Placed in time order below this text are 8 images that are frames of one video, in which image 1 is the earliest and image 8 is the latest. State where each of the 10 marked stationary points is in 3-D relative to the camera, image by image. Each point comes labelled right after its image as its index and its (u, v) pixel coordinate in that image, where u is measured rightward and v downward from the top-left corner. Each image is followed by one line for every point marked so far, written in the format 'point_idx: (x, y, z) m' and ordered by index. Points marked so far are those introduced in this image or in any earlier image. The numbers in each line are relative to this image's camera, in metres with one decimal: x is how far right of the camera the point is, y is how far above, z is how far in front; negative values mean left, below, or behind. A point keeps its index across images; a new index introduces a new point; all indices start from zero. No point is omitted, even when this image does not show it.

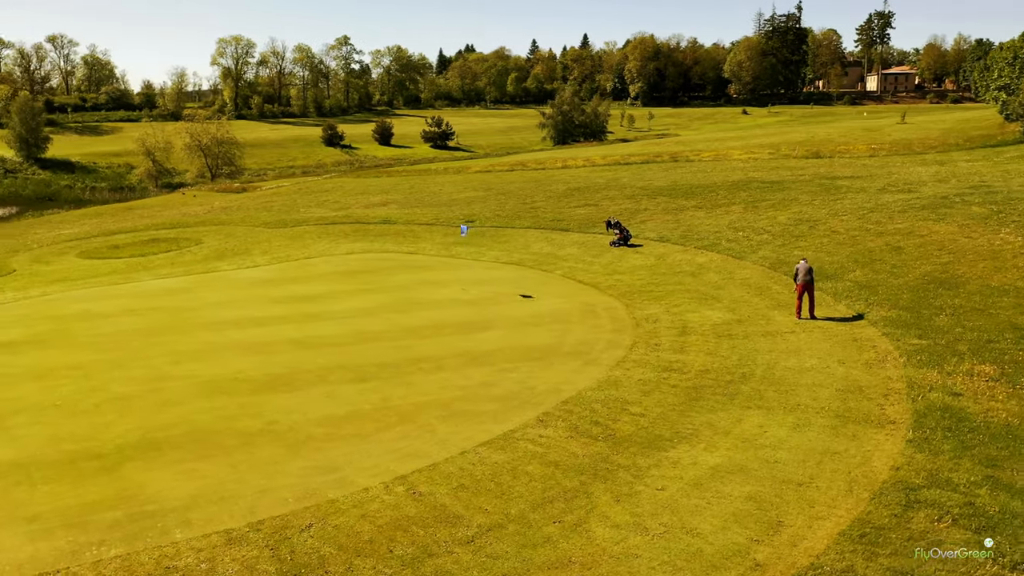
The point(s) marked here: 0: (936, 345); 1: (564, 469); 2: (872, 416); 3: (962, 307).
0: (+7.6, -1.1, +15.0) m
1: (+0.7, -2.4, +10.9) m
2: (+5.3, -1.9, +12.2) m
3: (+9.2, -0.4, +17.0) m
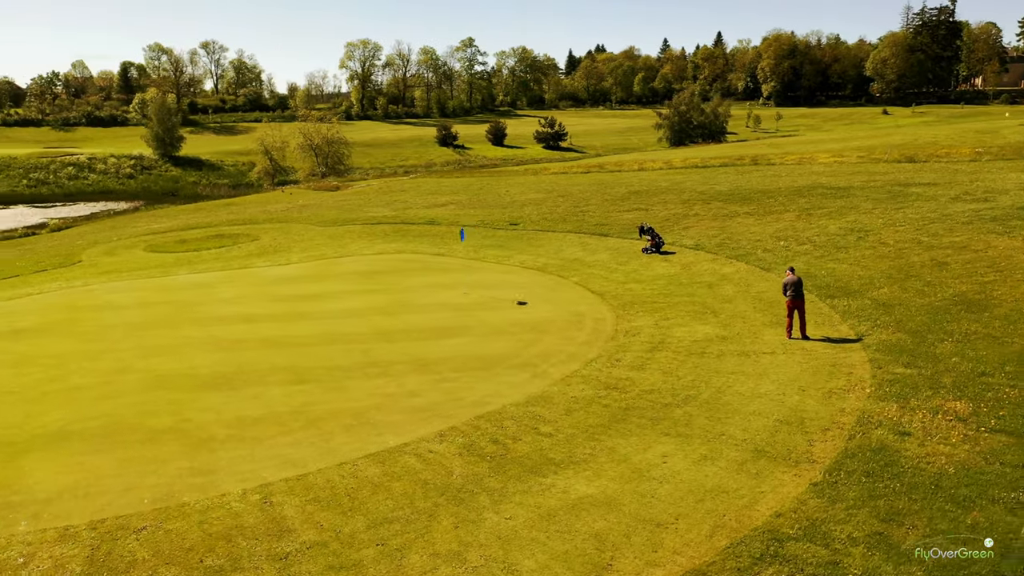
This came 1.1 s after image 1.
0: (+6.5, -1.4, +13.3) m
1: (-1.0, -2.5, +10.4) m
2: (+3.7, -2.2, +10.9) m
3: (+8.4, -0.8, +15.1) m
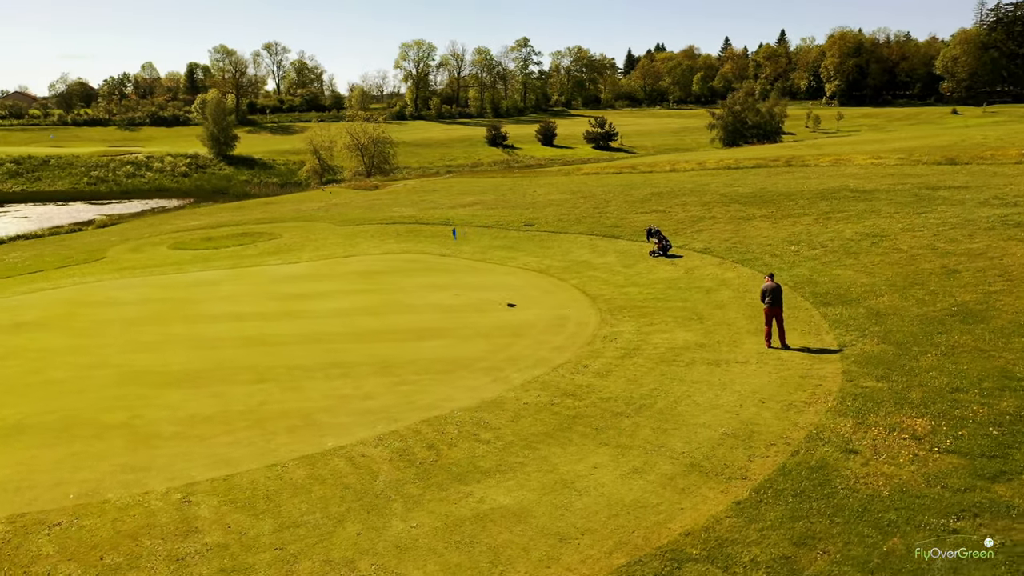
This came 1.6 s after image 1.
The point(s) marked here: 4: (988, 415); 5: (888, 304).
0: (+5.7, -1.6, +12.7) m
1: (-2.0, -2.6, +10.3) m
2: (+2.8, -2.3, +10.5) m
3: (+7.8, -1.0, +14.3) m
4: (+6.6, -1.7, +11.4) m
5: (+8.0, -0.3, +17.5) m
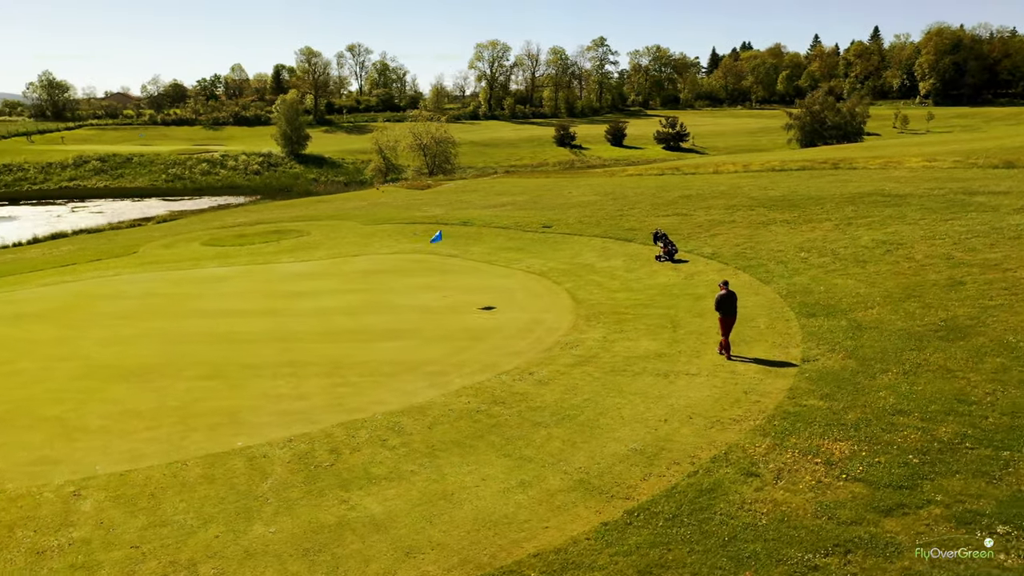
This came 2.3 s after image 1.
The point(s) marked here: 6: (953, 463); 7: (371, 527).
0: (+4.4, -1.8, +11.9) m
1: (-3.5, -2.6, +10.3) m
2: (+1.3, -2.4, +10.0) m
3: (+6.7, -1.2, +13.3) m
4: (+5.2, -1.9, +10.5) m
5: (+7.2, -0.6, +16.4) m
6: (+5.2, -2.1, +9.8) m
7: (-1.6, -2.7, +9.3) m
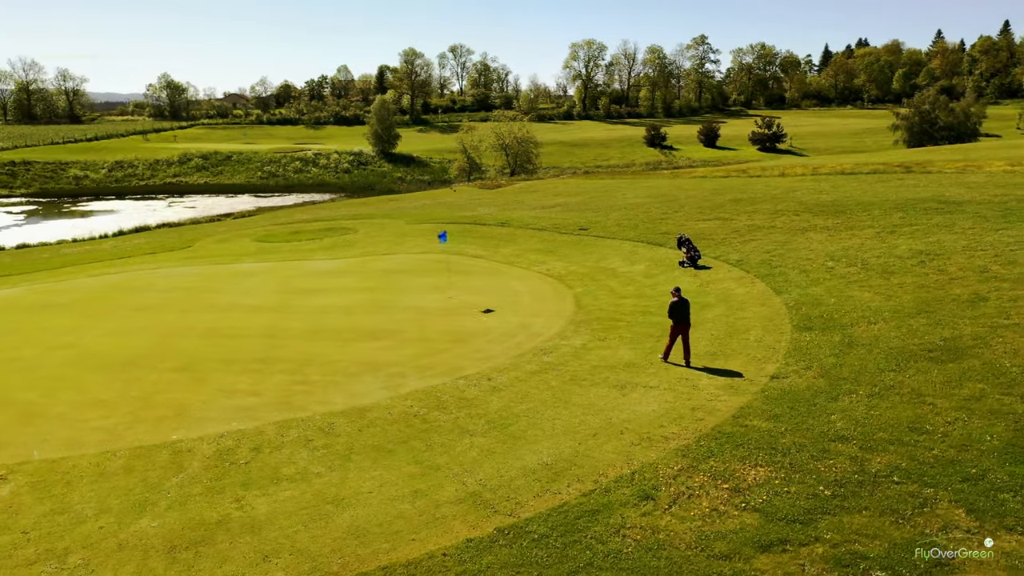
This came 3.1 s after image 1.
0: (+3.3, -1.9, +11.1) m
1: (-4.8, -2.5, +10.6) m
2: (0.0, -2.5, +9.7) m
3: (+5.7, -1.5, +12.2) m
4: (+4.0, -2.1, +9.7) m
5: (+6.7, -0.8, +15.3) m
6: (+3.9, -2.3, +9.0) m
7: (-3.0, -2.7, +9.3) m
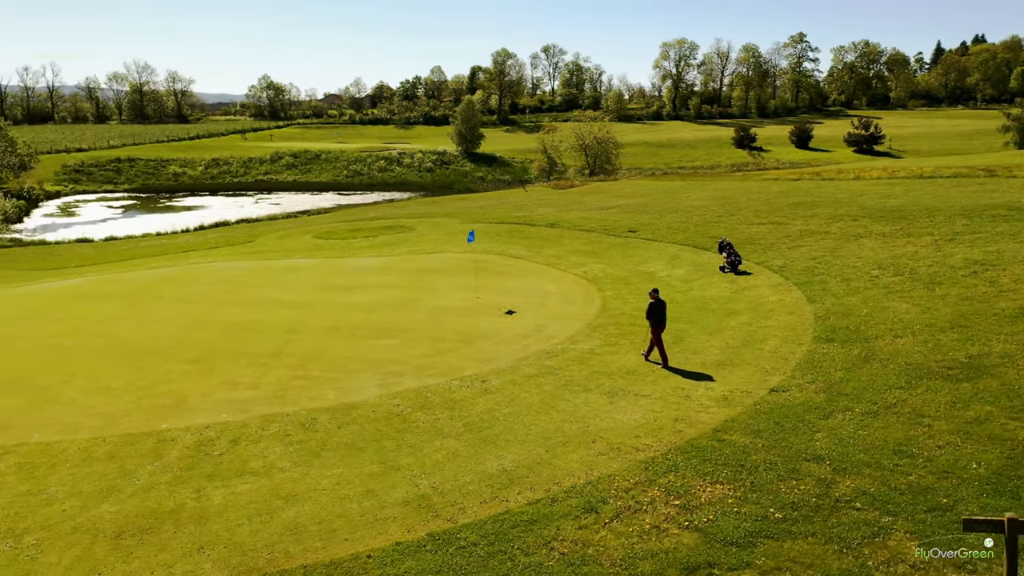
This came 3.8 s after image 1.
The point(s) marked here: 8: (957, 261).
0: (+2.8, -2.0, +10.6) m
1: (-5.3, -2.4, +11.0) m
2: (-0.7, -2.5, +9.5) m
3: (+5.4, -1.6, +11.4) m
4: (+3.3, -2.2, +9.1) m
5: (+6.7, -1.0, +14.4) m
6: (+3.1, -2.4, +8.4) m
7: (-3.7, -2.7, +9.5) m
8: (+10.7, +0.6, +19.8) m
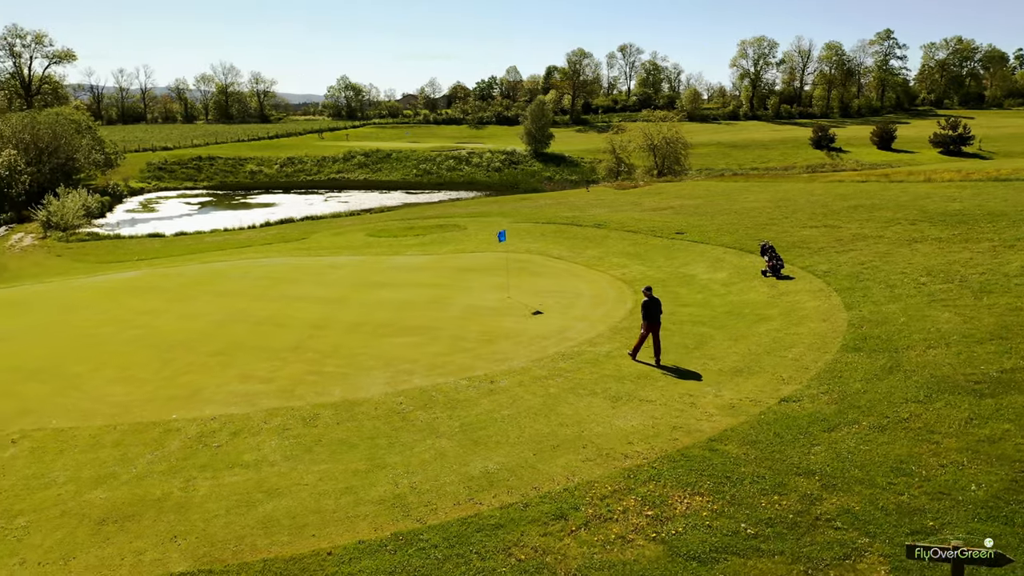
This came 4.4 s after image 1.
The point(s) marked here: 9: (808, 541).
0: (+2.6, -2.1, +10.2) m
1: (-5.4, -2.3, +11.3) m
2: (-1.0, -2.5, +9.5) m
3: (+5.2, -1.7, +10.8) m
4: (+3.0, -2.3, +8.7) m
5: (+6.8, -1.2, +13.6) m
6: (+2.7, -2.4, +8.0) m
7: (-3.9, -2.6, +9.7) m
8: (+11.3, +0.4, +18.6) m
9: (+2.9, -2.4, +8.0) m
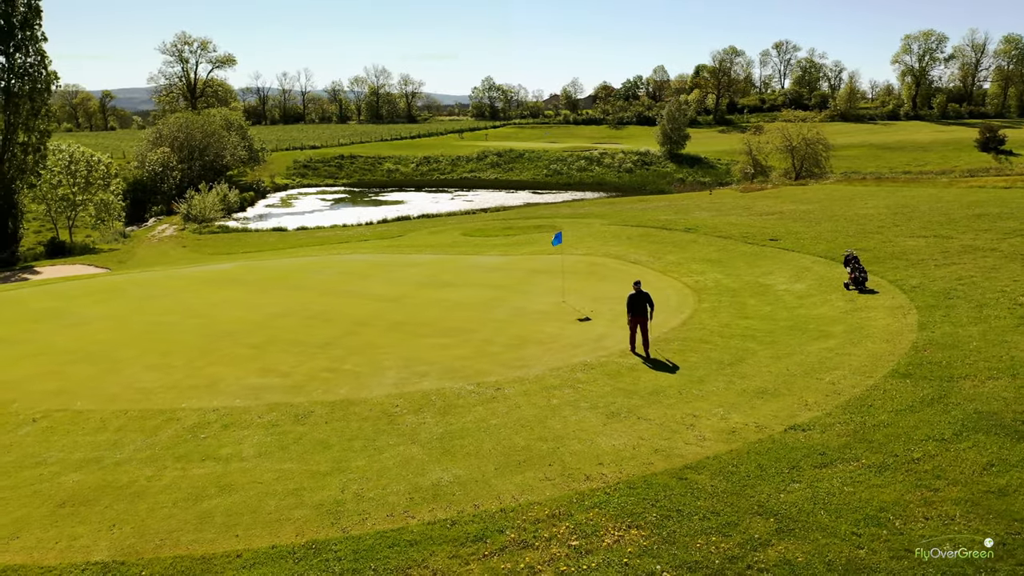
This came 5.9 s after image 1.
0: (+2.0, -2.2, +9.3) m
1: (-5.7, -2.2, +11.8) m
2: (-1.7, -2.5, +9.2) m
3: (+4.7, -2.0, +9.4) m
4: (+2.0, -2.5, +7.7) m
5: (+6.7, -1.5, +11.9) m
6: (+1.7, -2.6, +7.1) m
7: (-4.6, -2.5, +10.0) m
8: (+12.1, -0.1, +16.0) m
9: (+1.8, -2.6, +7.0) m
